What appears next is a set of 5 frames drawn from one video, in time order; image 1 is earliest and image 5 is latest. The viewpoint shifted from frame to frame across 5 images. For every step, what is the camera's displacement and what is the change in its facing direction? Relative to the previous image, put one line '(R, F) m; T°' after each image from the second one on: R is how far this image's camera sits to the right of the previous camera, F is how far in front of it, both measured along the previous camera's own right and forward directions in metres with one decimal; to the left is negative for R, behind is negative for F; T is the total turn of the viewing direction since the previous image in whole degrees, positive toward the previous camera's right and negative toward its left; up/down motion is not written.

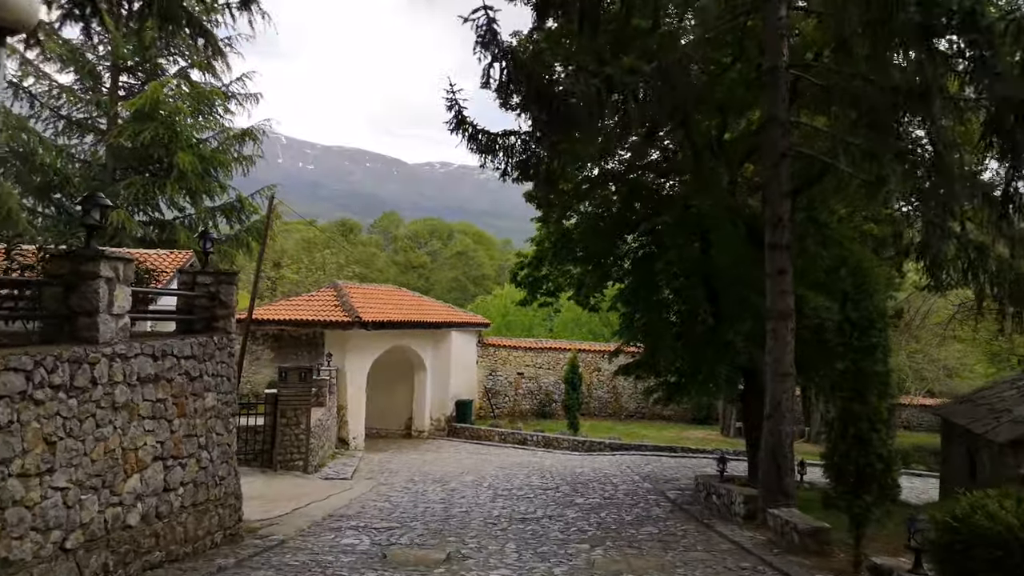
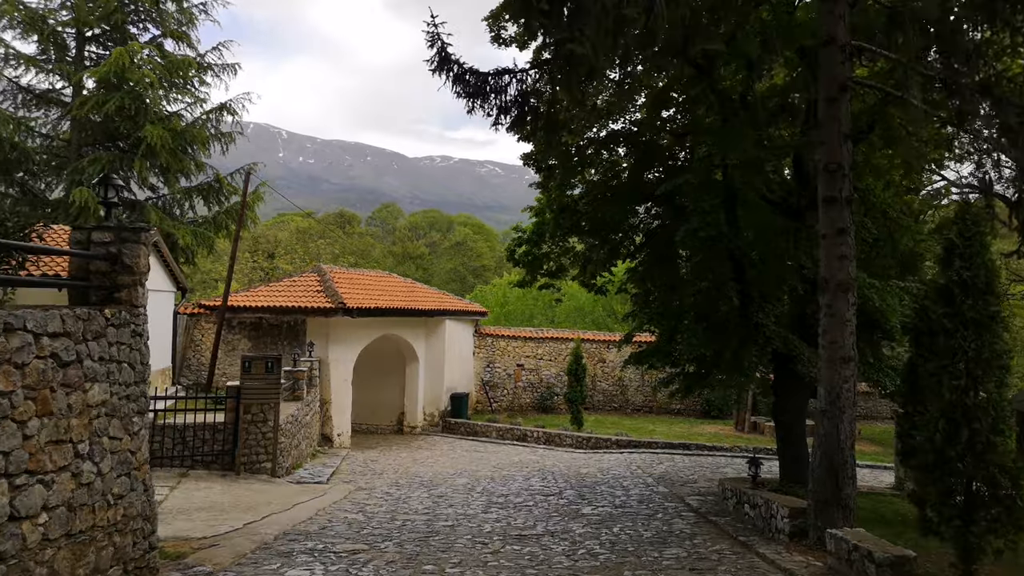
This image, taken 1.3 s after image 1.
(+0.1, +1.5) m; 0°
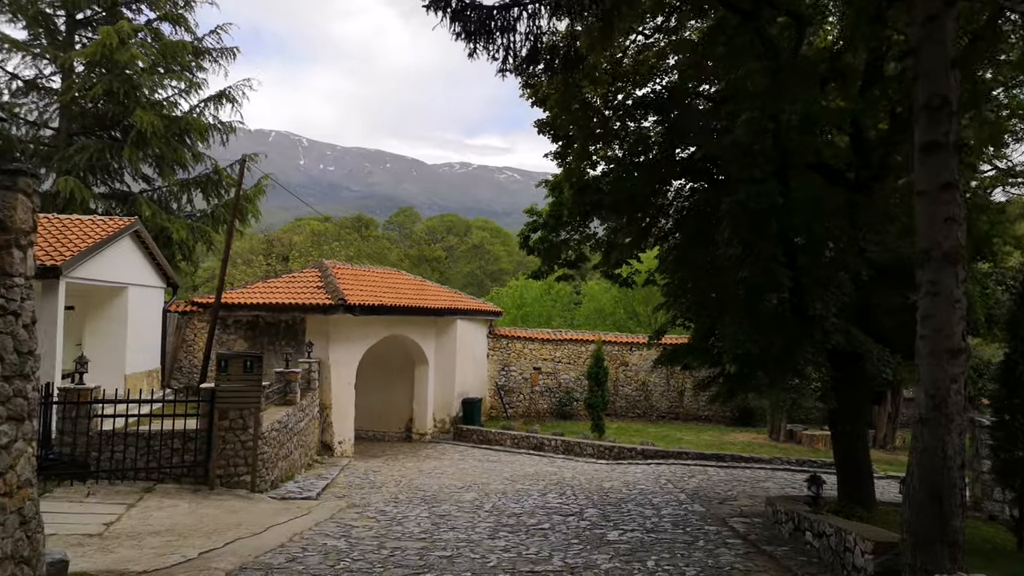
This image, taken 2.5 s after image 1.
(+0.1, +1.3) m; -1°
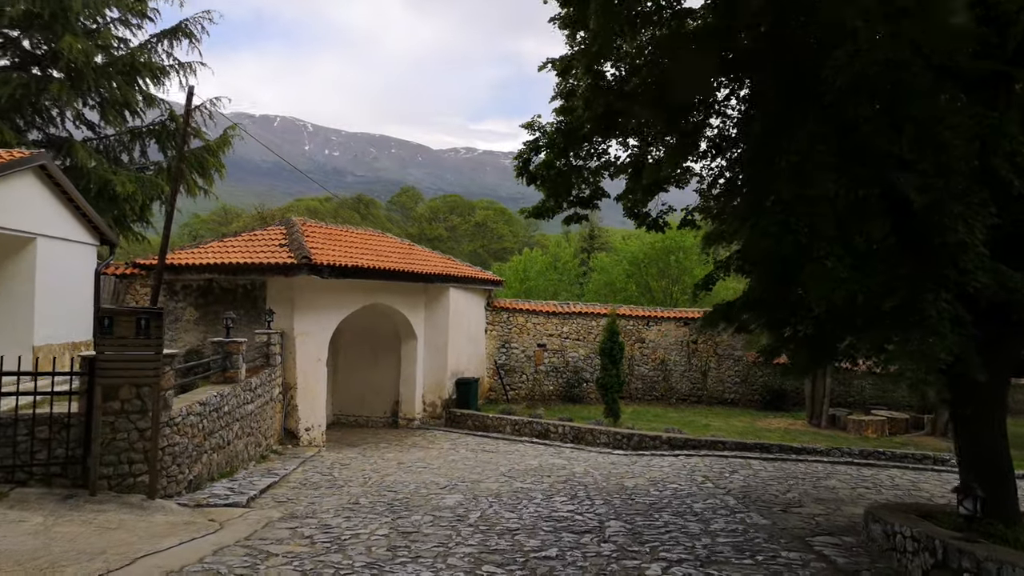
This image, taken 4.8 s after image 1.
(+0.1, +2.5) m; 0°
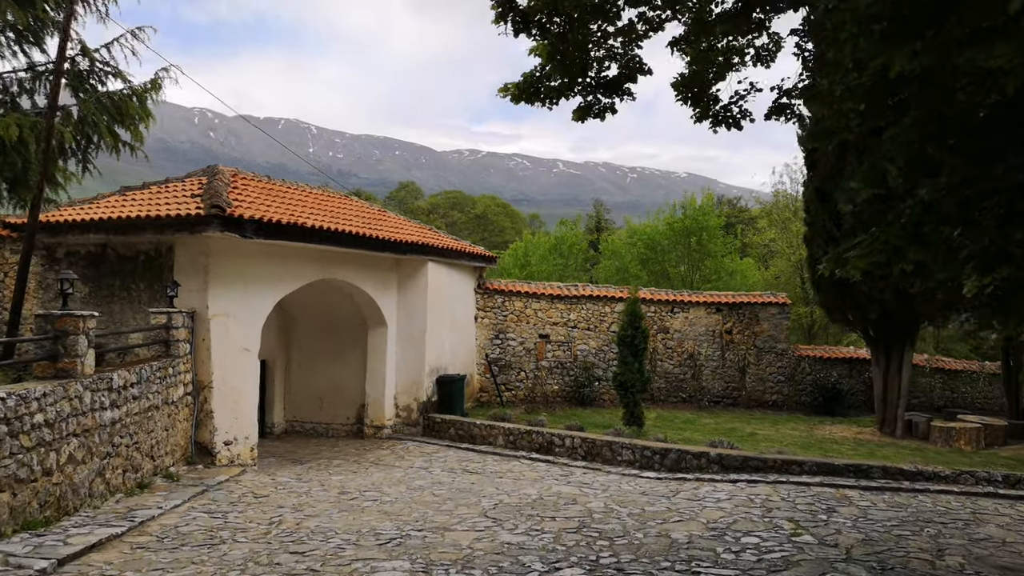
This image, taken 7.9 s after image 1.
(+0.2, +3.3) m; 0°
